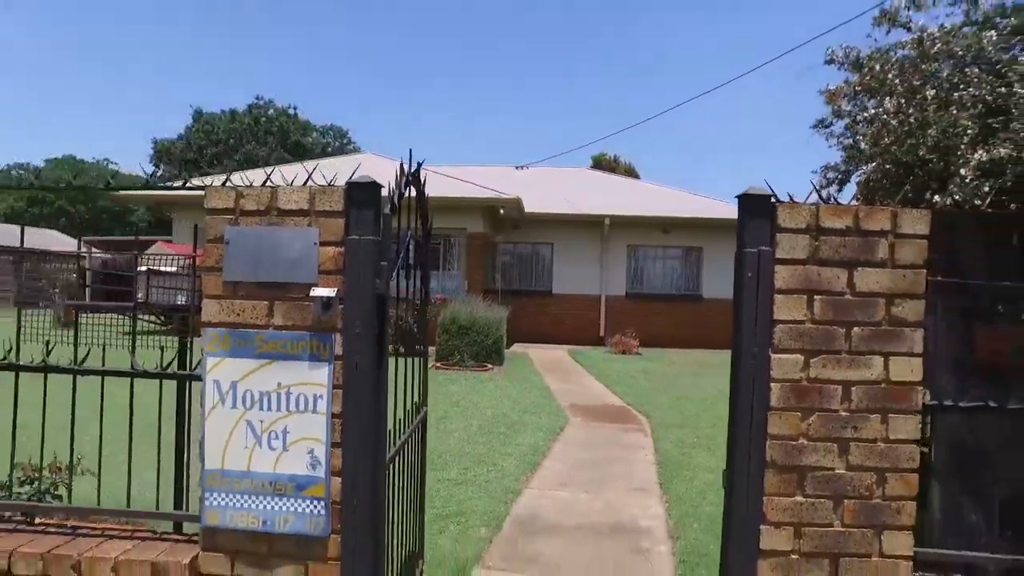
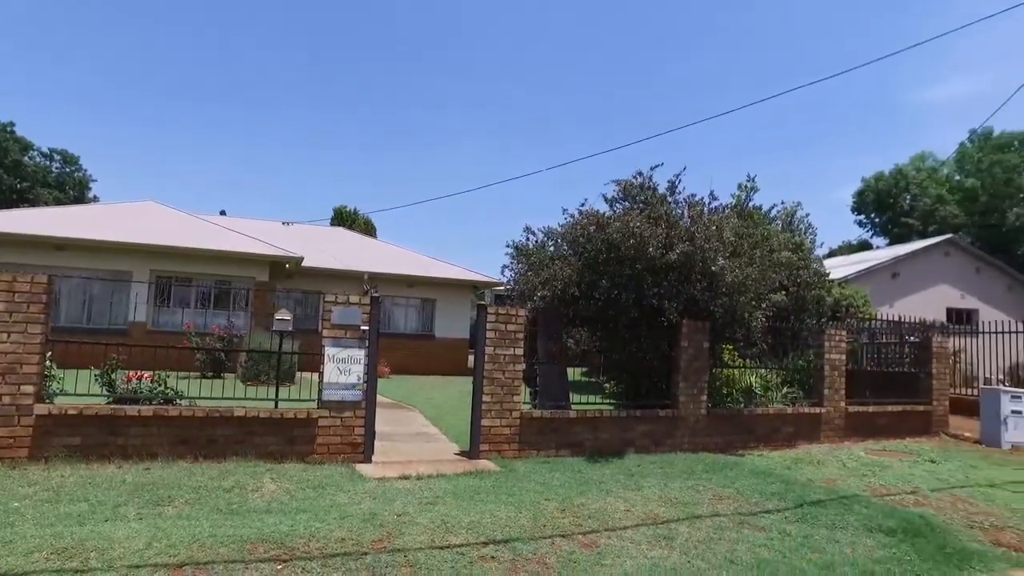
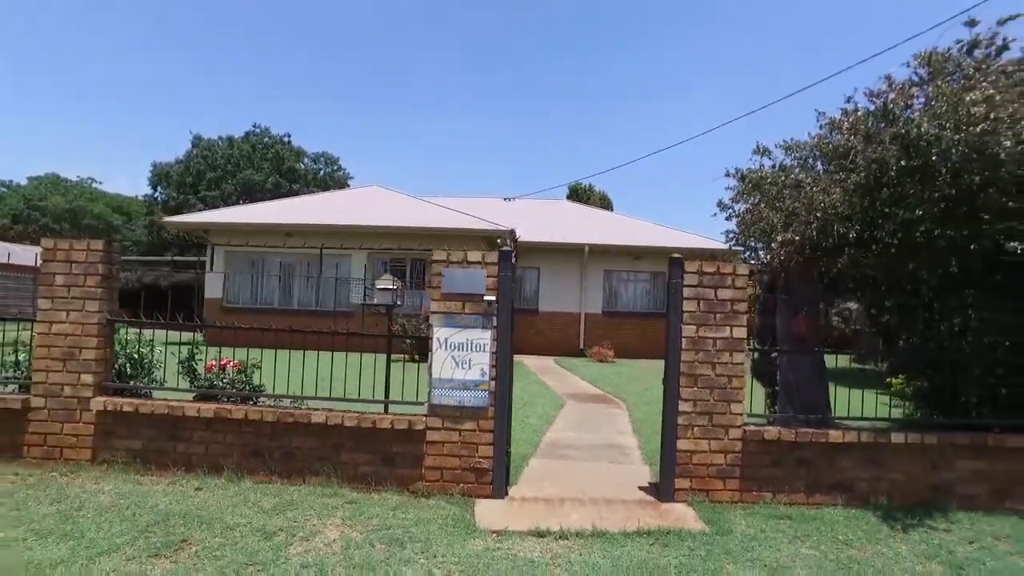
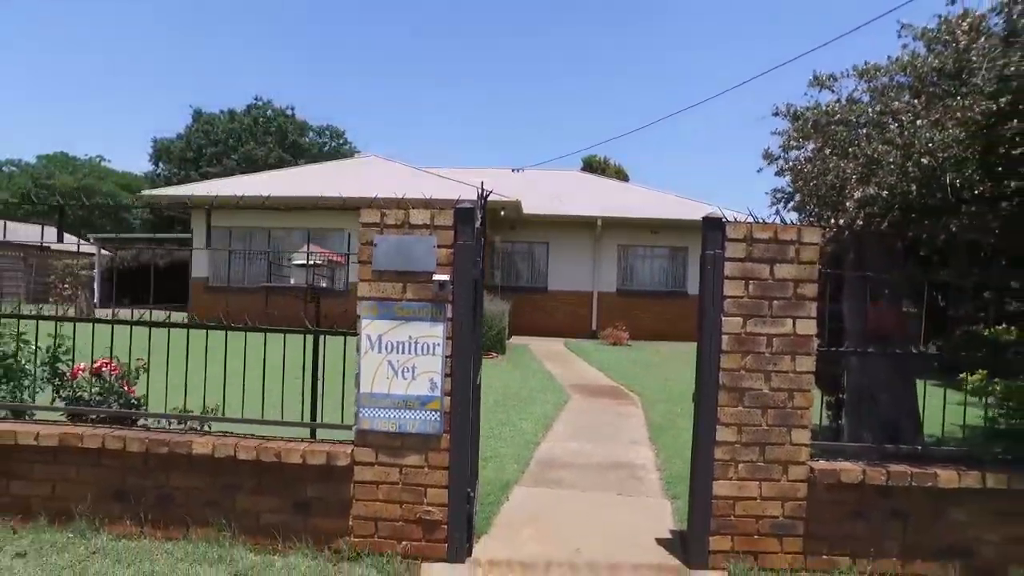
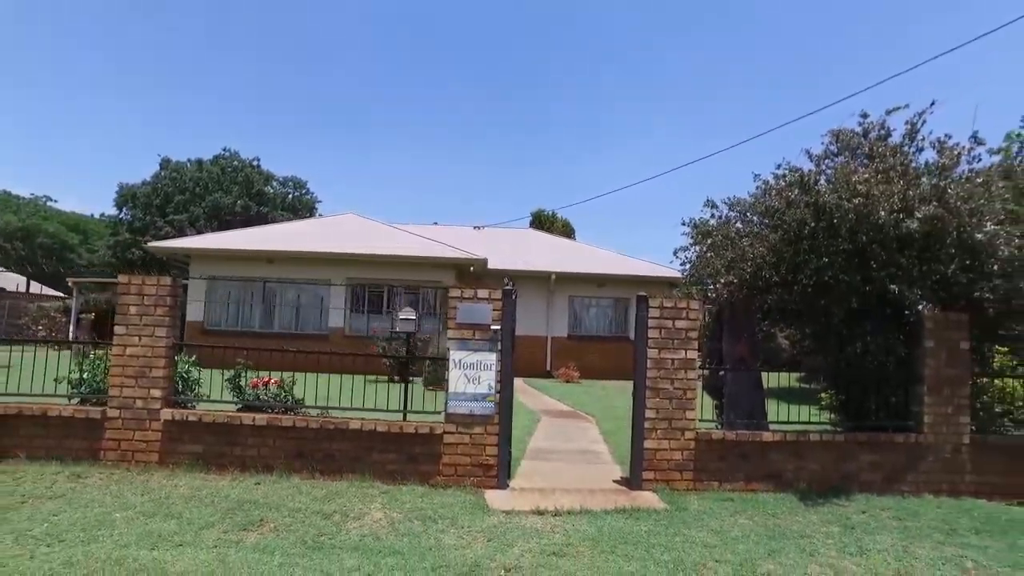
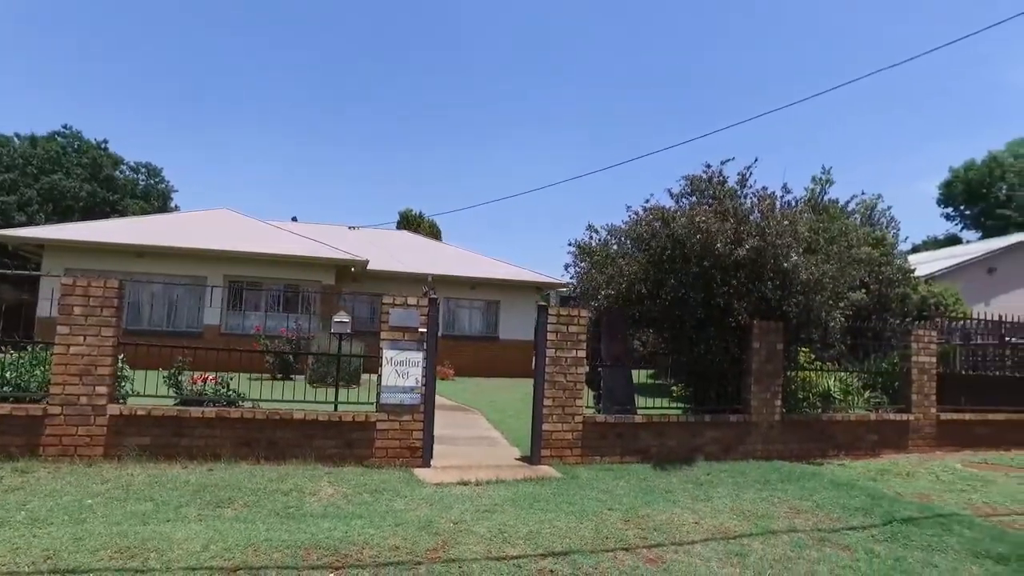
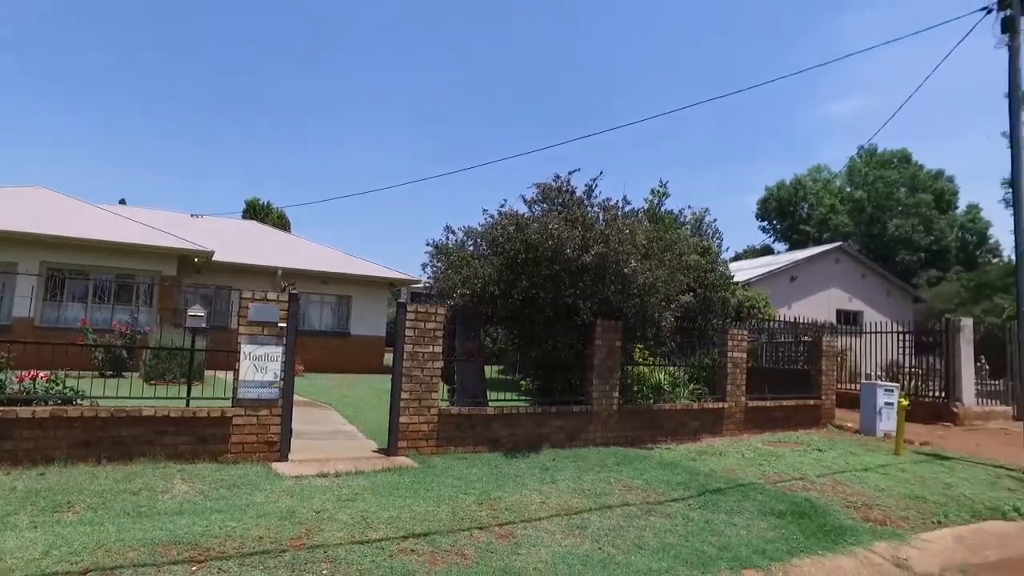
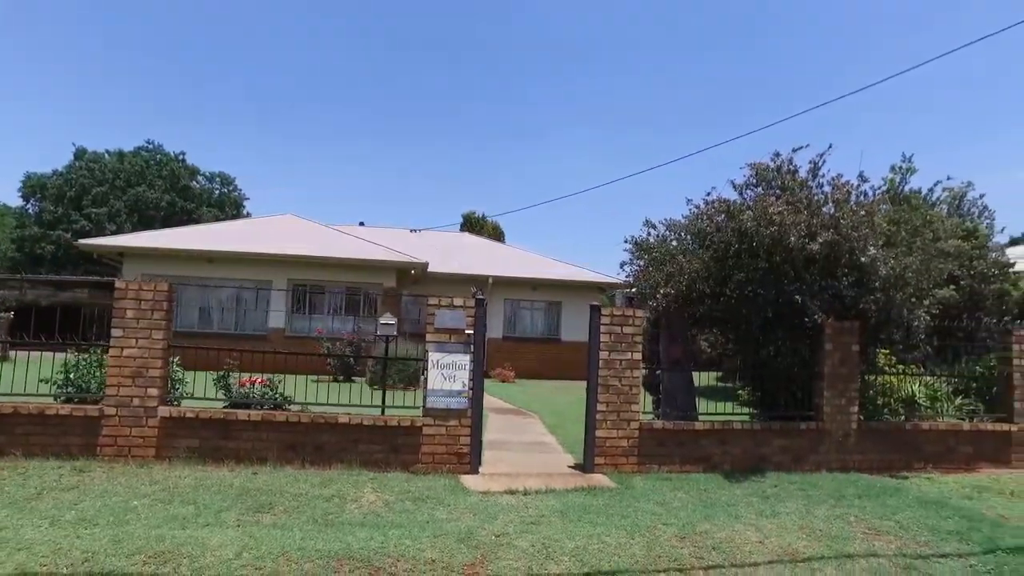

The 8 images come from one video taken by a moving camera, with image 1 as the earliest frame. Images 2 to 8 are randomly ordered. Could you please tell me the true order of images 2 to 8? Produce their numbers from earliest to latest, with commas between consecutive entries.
4, 3, 5, 8, 6, 2, 7
